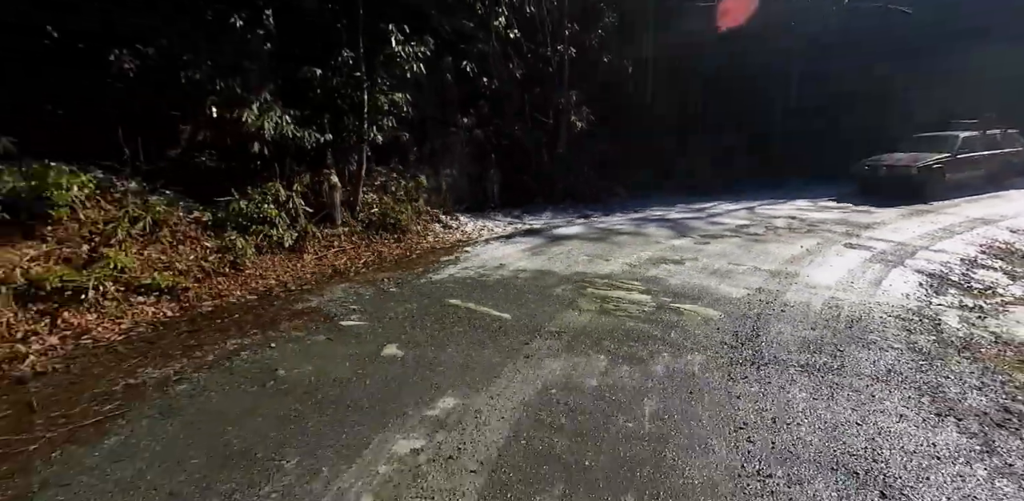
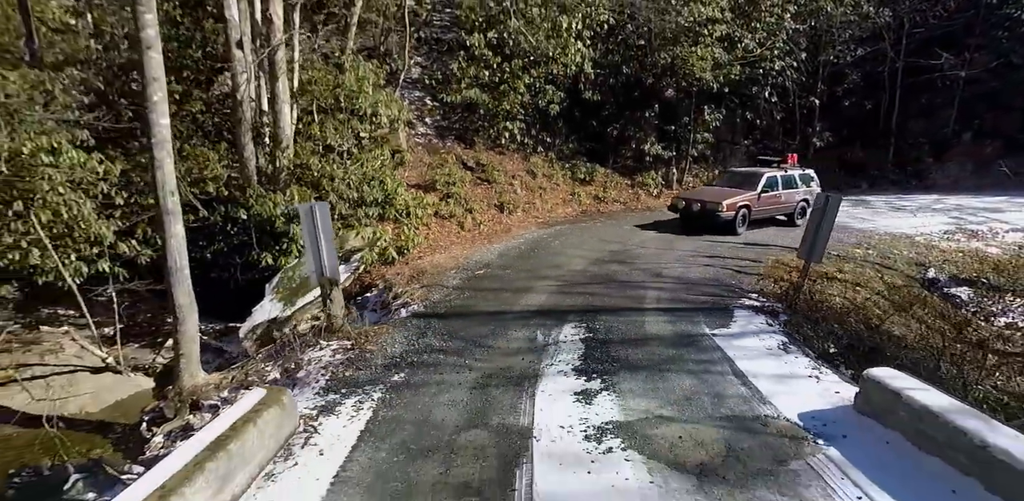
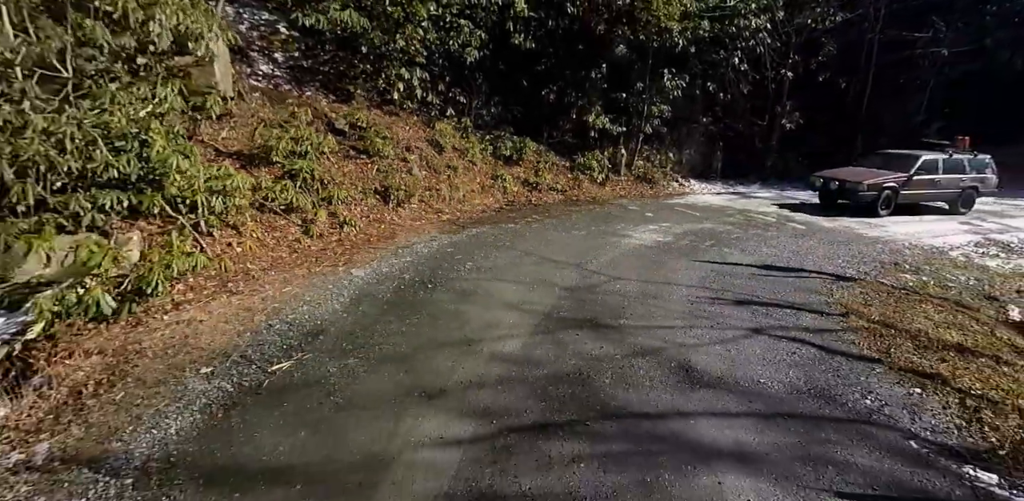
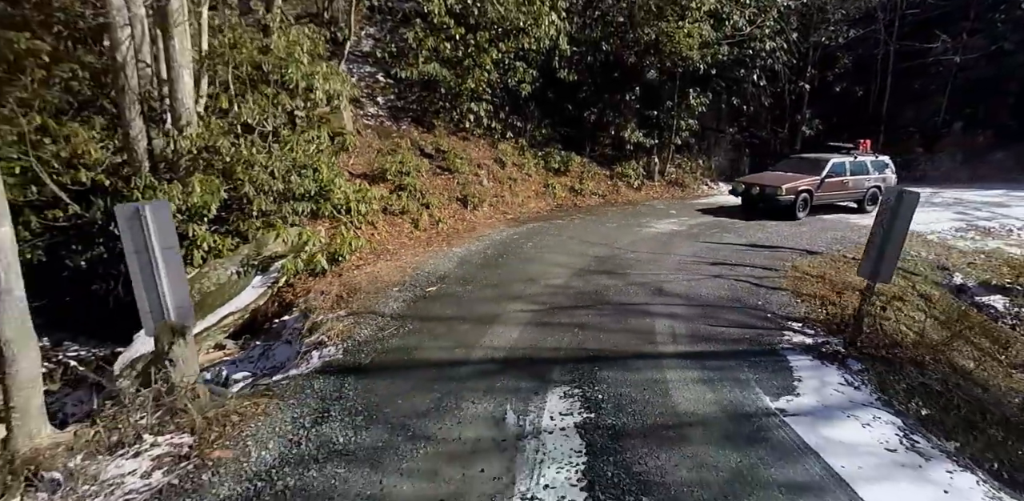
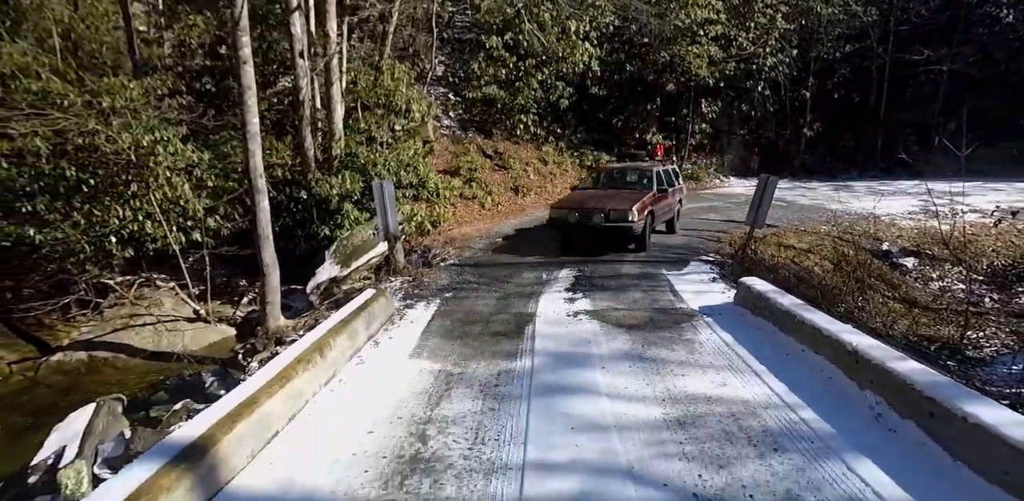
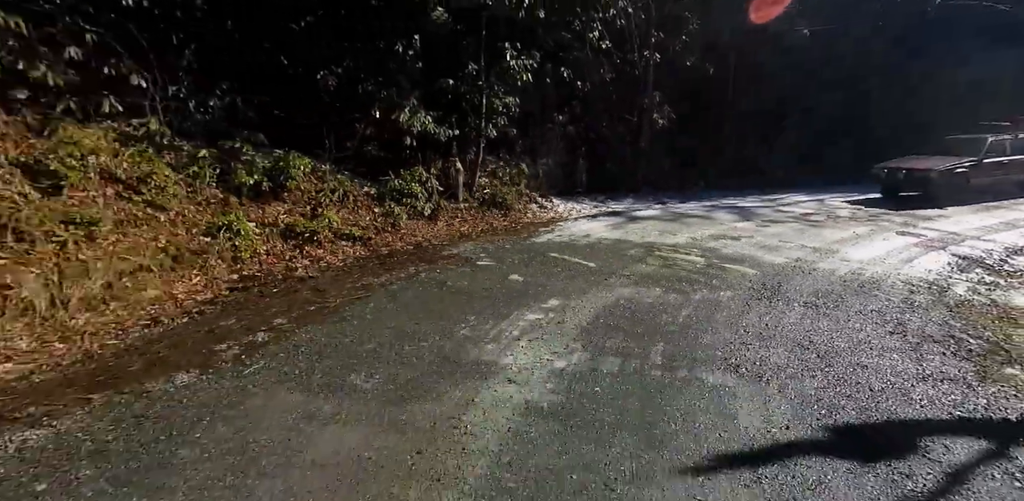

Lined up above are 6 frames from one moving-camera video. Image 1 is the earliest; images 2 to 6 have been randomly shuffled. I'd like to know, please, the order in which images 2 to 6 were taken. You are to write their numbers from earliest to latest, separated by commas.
6, 3, 4, 2, 5
